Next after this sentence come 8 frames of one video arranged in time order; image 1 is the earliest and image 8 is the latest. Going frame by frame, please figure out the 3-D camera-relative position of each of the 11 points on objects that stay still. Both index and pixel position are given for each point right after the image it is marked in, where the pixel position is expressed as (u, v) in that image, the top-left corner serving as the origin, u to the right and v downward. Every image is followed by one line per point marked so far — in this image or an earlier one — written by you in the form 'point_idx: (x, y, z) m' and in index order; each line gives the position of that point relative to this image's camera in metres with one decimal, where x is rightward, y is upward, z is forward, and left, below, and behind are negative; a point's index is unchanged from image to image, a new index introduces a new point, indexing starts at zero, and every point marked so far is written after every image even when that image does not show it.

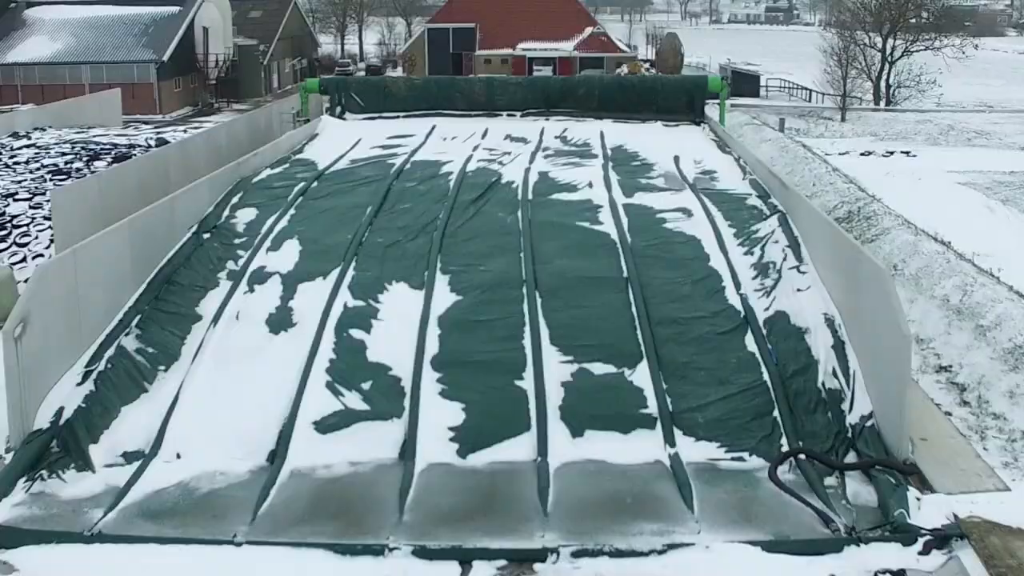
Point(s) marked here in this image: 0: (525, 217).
0: (+0.1, +0.3, +6.6) m
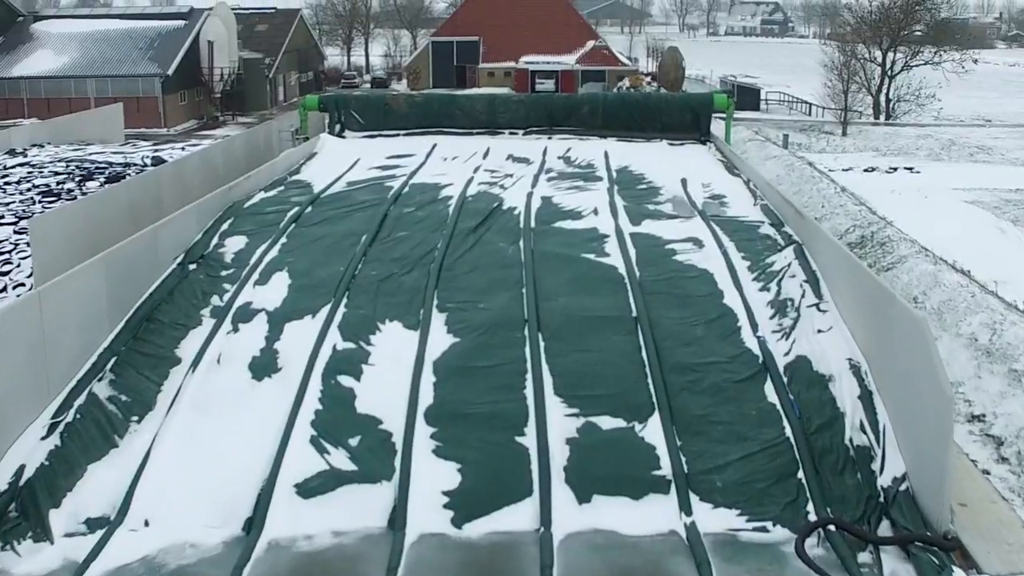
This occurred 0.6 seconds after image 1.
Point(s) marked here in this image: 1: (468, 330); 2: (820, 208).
0: (+0.1, +0.2, +6.3) m
1: (-0.1, -0.1, +4.9) m
2: (+2.6, +0.7, +12.6) m
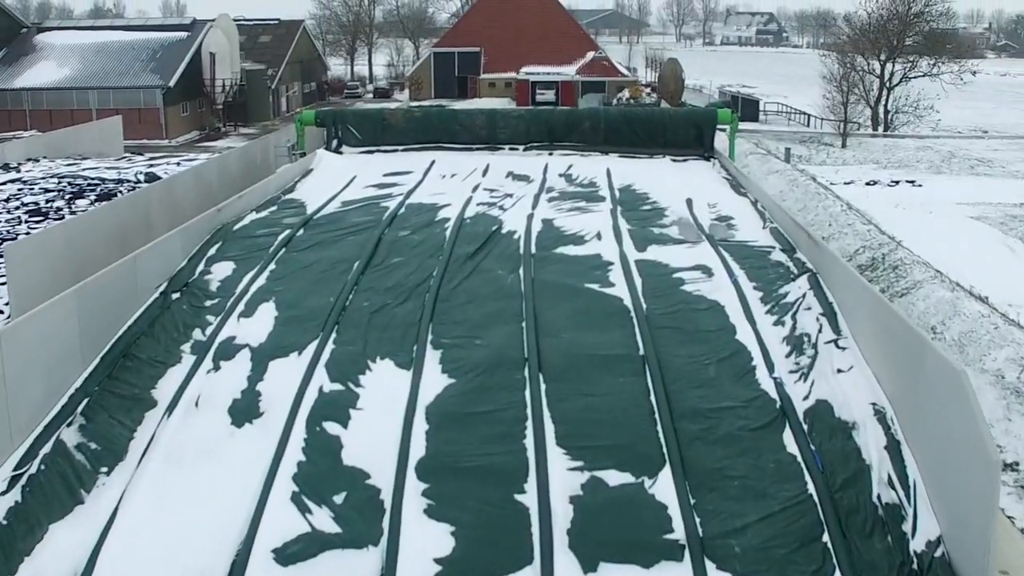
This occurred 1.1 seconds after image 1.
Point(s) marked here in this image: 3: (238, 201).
0: (+0.1, 0.0, +6.0) m
1: (-0.2, -0.3, +4.5) m
2: (+2.6, +0.5, +12.3) m
3: (-1.6, +0.5, +8.7) m
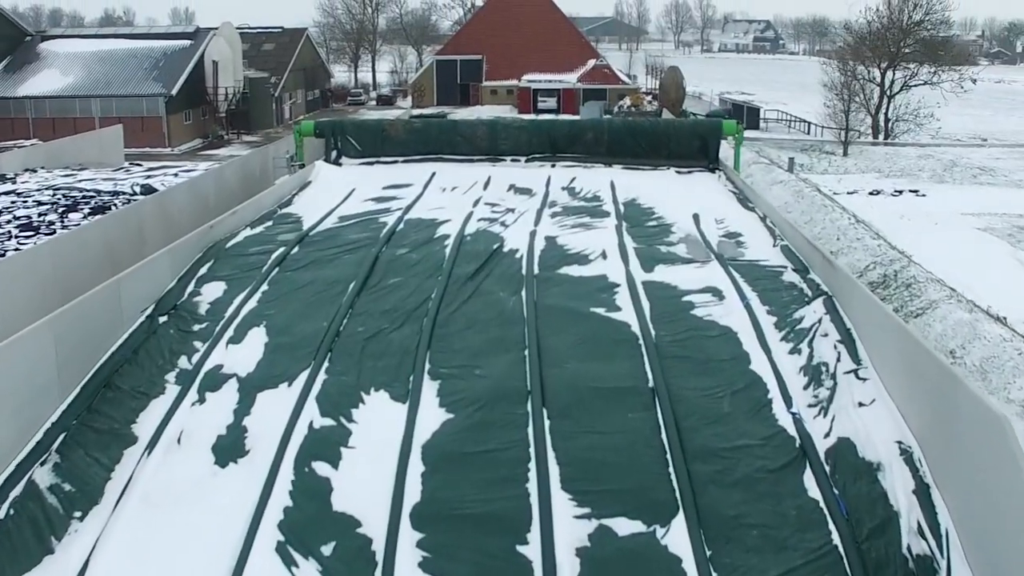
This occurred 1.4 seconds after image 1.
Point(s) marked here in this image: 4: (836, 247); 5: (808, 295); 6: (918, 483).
0: (+0.1, 0.0, +5.7) m
1: (-0.1, -0.3, +4.3) m
2: (+2.7, +0.4, +12.0) m
3: (-1.6, +0.4, +8.4) m
4: (+2.5, +0.3, +11.4) m
5: (+1.2, 0.0, +5.8) m
6: (+1.0, -0.5, +3.7) m
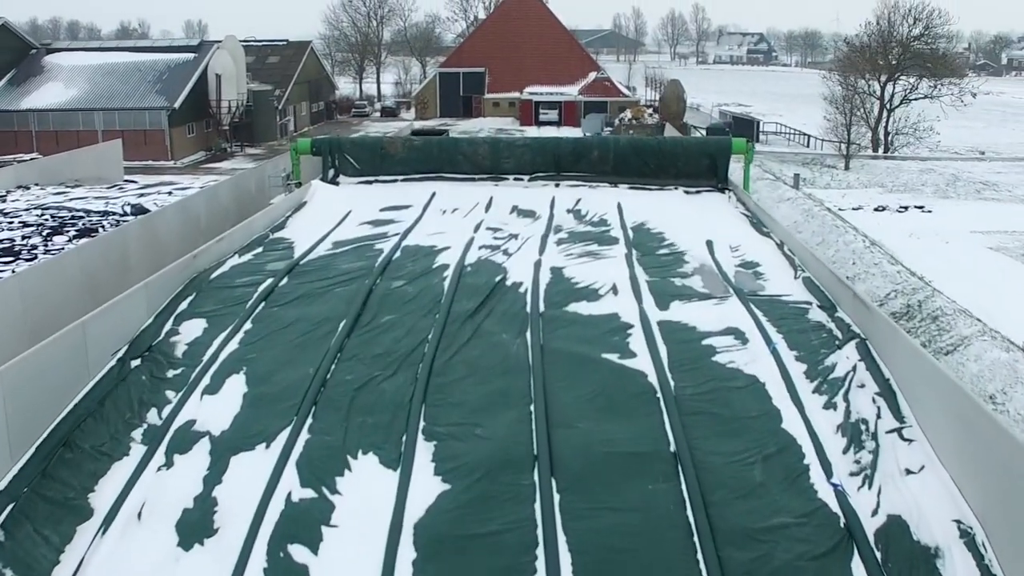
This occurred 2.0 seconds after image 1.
0: (+0.1, -0.2, +5.2) m
1: (-0.1, -0.5, +3.8) m
2: (+2.7, +0.2, +11.6) m
3: (-1.6, +0.2, +8.0) m
4: (+2.6, +0.1, +10.9) m
5: (+1.2, -0.2, +5.3) m
6: (+1.0, -0.6, +3.2) m
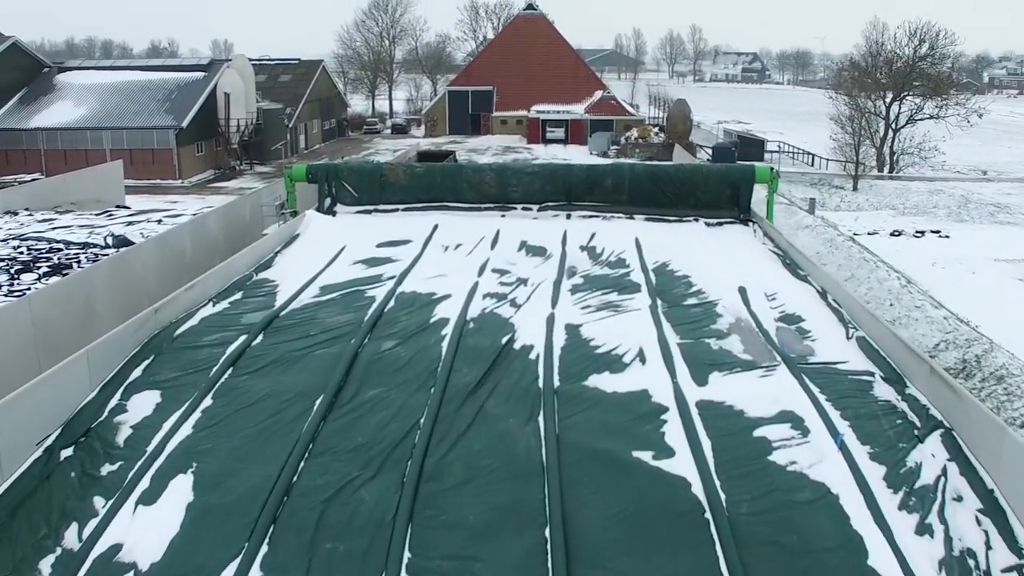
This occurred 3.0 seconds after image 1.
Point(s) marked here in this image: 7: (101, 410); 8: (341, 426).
0: (+0.1, -0.4, +4.3) m
1: (-0.1, -0.7, +2.9) m
2: (+2.7, -0.1, +10.6) m
3: (-1.6, 0.0, +7.1) m
4: (+2.6, -0.2, +10.0) m
5: (+1.2, -0.4, +4.4) m
6: (+1.1, -0.8, +2.3) m
7: (-1.4, -0.4, +4.9) m
8: (-0.5, -0.4, +4.6) m
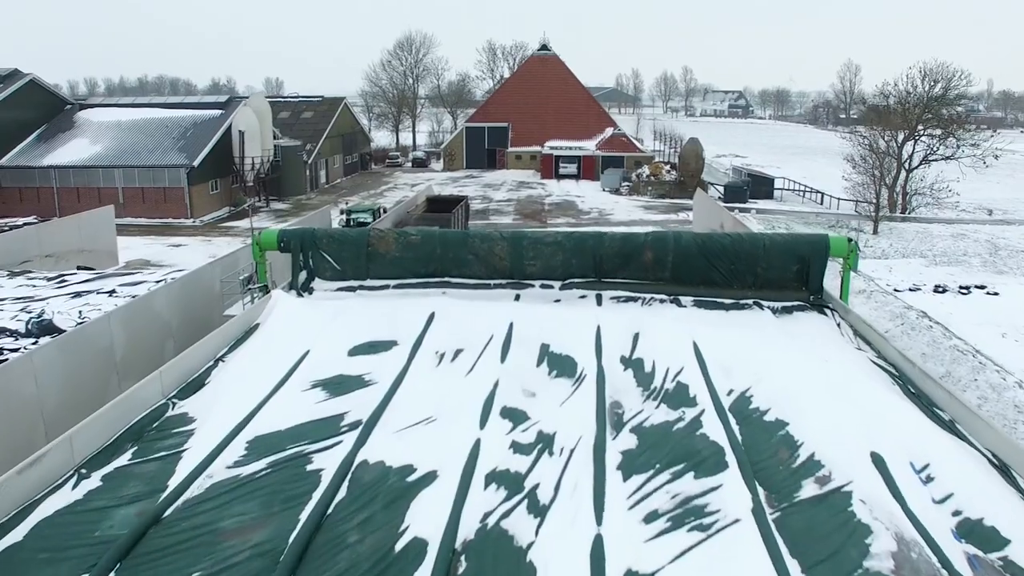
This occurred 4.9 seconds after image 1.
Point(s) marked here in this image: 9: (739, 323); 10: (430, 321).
0: (+0.1, -0.9, +1.7) m
1: (-0.1, -1.1, +0.3) m
2: (+2.8, -0.8, +8.0) m
3: (-1.5, -0.6, +4.5) m
4: (+2.7, -0.8, +7.4) m
5: (+1.2, -0.9, +1.8) m
6: (+1.1, -1.3, -0.3) m
7: (-1.4, -0.9, +2.4) m
8: (-0.5, -0.9, +2.0) m
9: (+1.5, -0.3, +9.3) m
10: (-0.6, -0.3, +9.5) m
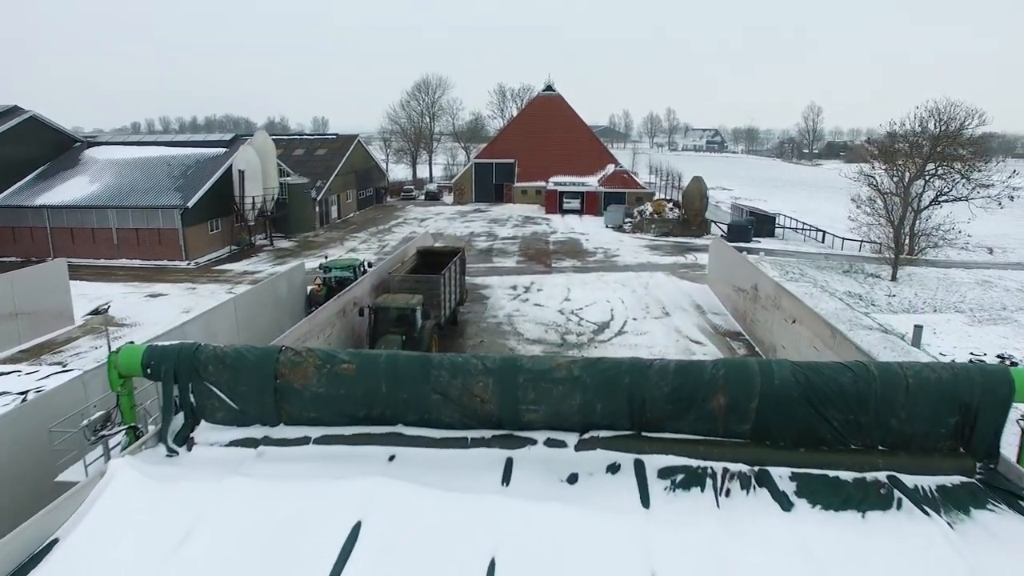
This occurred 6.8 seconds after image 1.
0: (+0.1, -1.4, -2.3) m
1: (-0.2, -1.6, -3.8) m
2: (+2.8, -1.5, +3.9) m
3: (-1.6, -1.2, +0.4) m
4: (+2.6, -1.5, +3.3) m
5: (+1.2, -1.4, -2.3) m
6: (+1.0, -1.7, -4.4) m
7: (-1.4, -1.4, -1.7) m
8: (-0.6, -1.4, -2.1) m
9: (+1.4, -1.0, +5.2) m
10: (-0.6, -1.0, +5.5) m
